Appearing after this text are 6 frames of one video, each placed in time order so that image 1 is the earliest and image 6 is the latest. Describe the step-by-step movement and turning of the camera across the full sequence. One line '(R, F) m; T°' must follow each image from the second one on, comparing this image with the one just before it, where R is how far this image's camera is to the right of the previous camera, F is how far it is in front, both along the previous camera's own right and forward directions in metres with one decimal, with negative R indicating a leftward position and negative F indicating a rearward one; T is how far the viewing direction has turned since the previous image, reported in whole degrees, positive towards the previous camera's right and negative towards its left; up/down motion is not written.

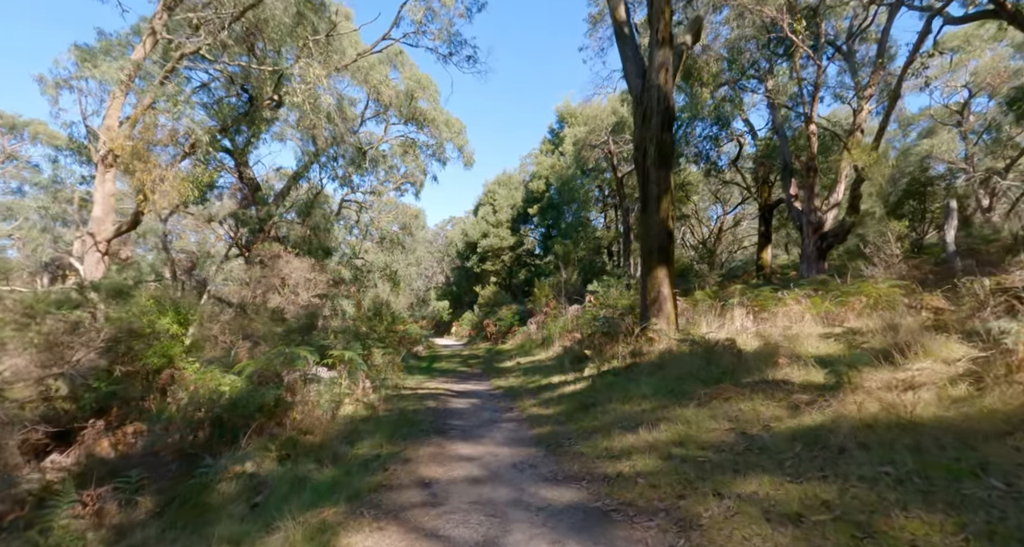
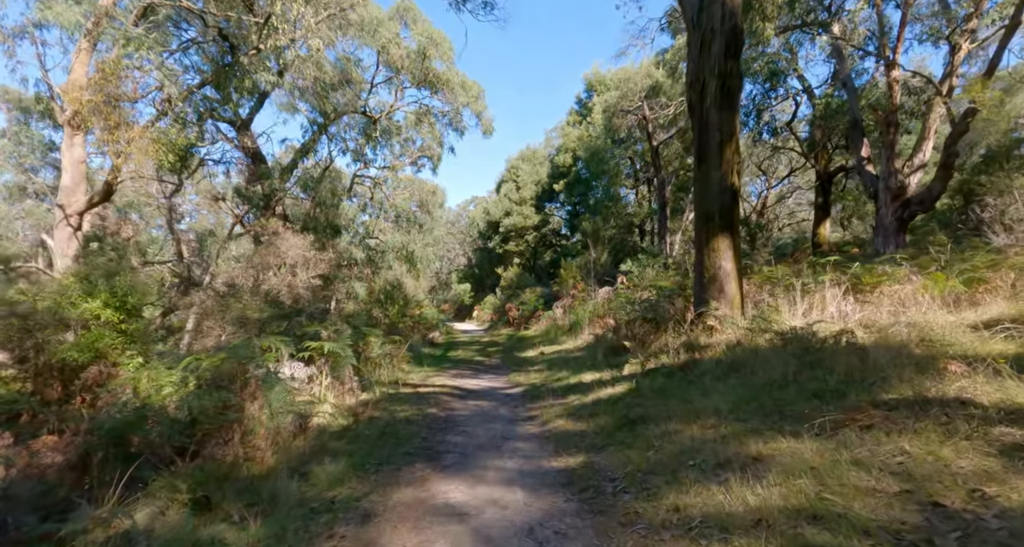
(+0.1, +1.6) m; -3°
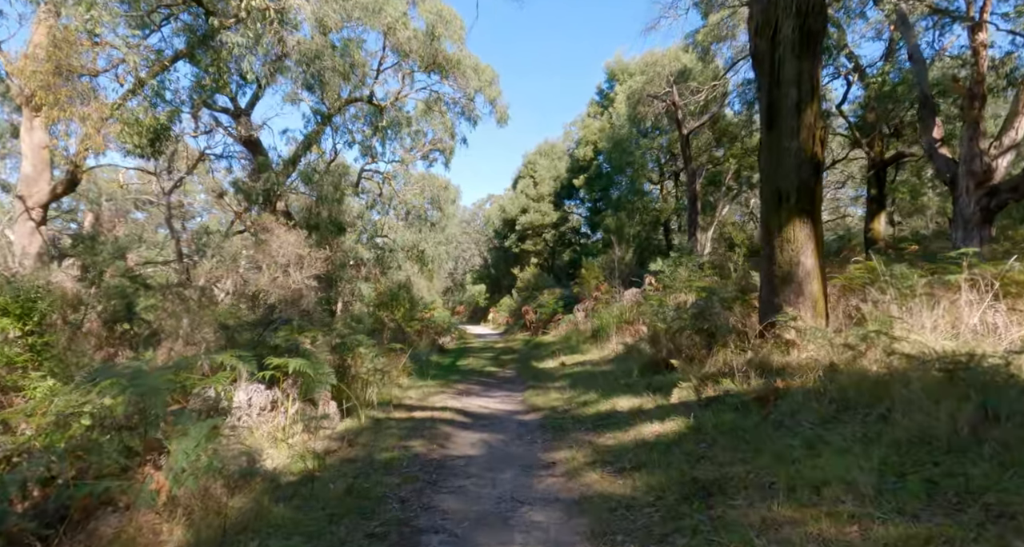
(0.0, +1.3) m; -2°
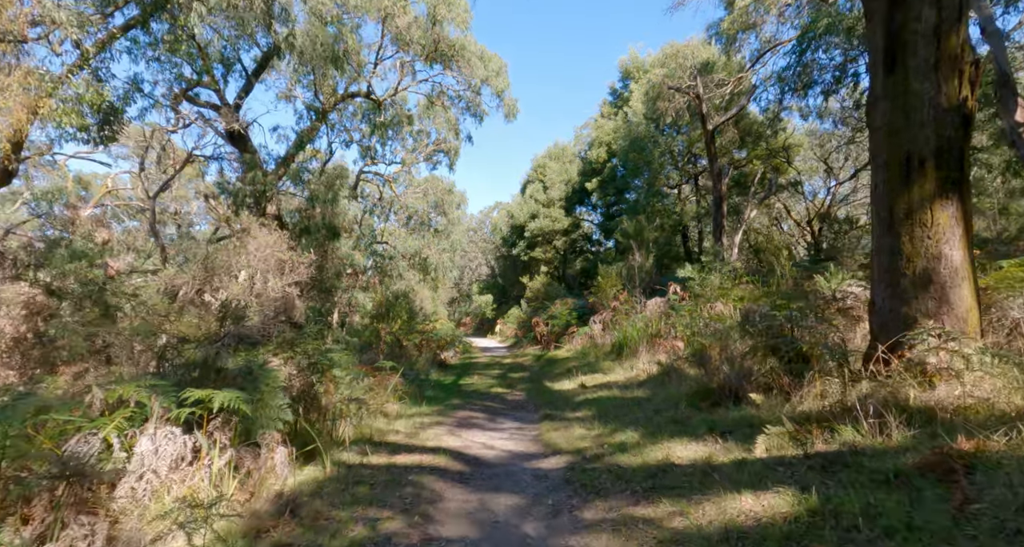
(0.0, +1.4) m; -1°
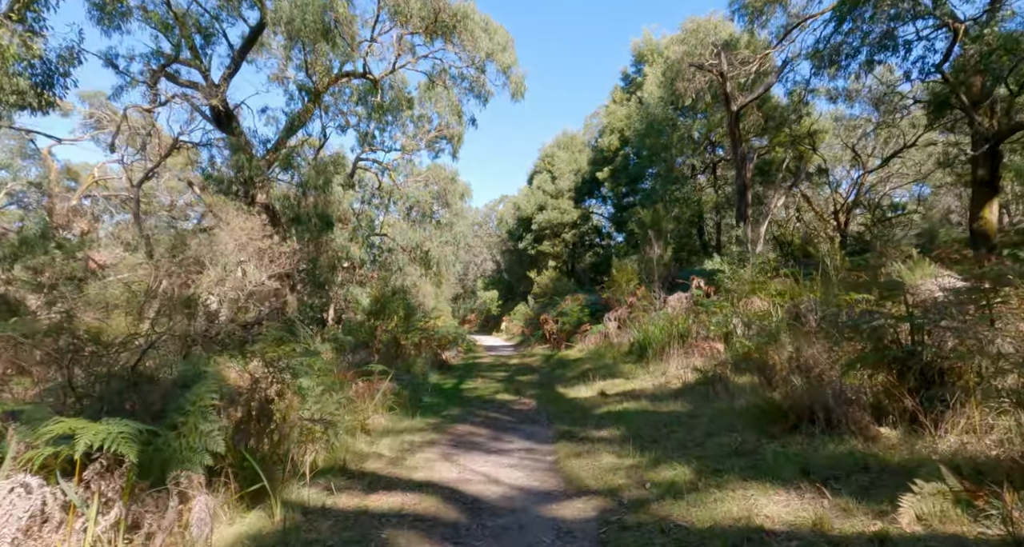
(0.0, +1.1) m; -1°
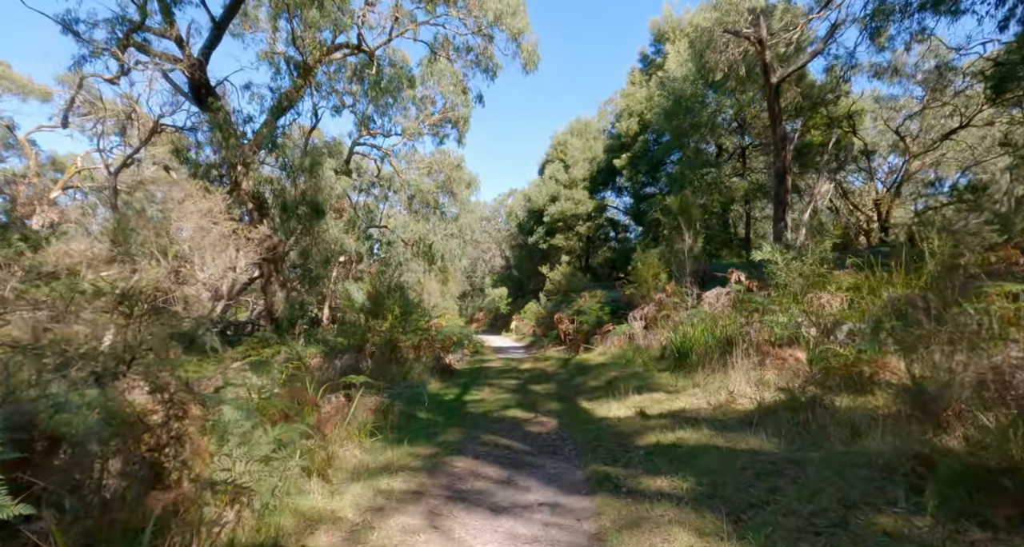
(-0.1, +1.5) m; -1°
